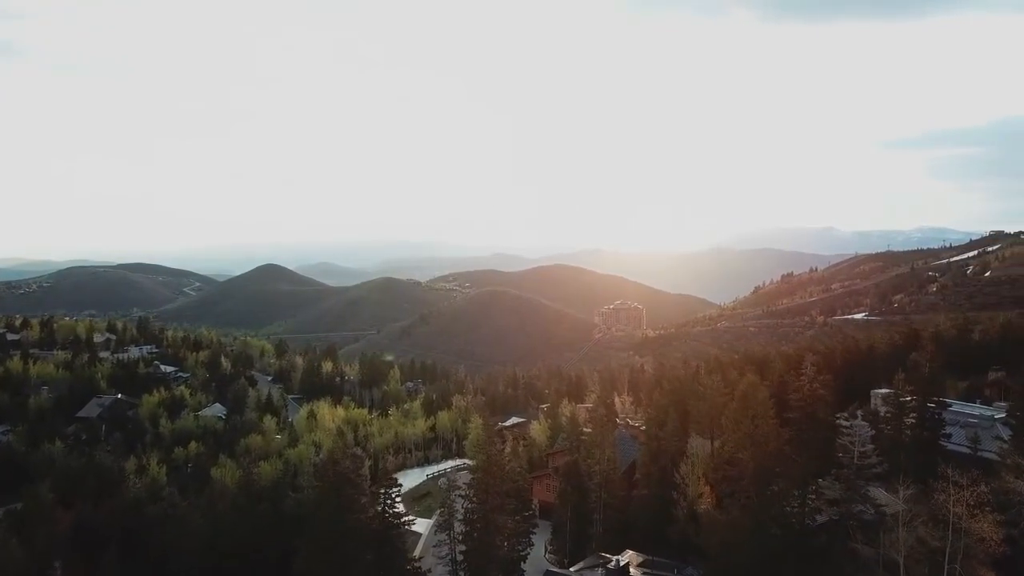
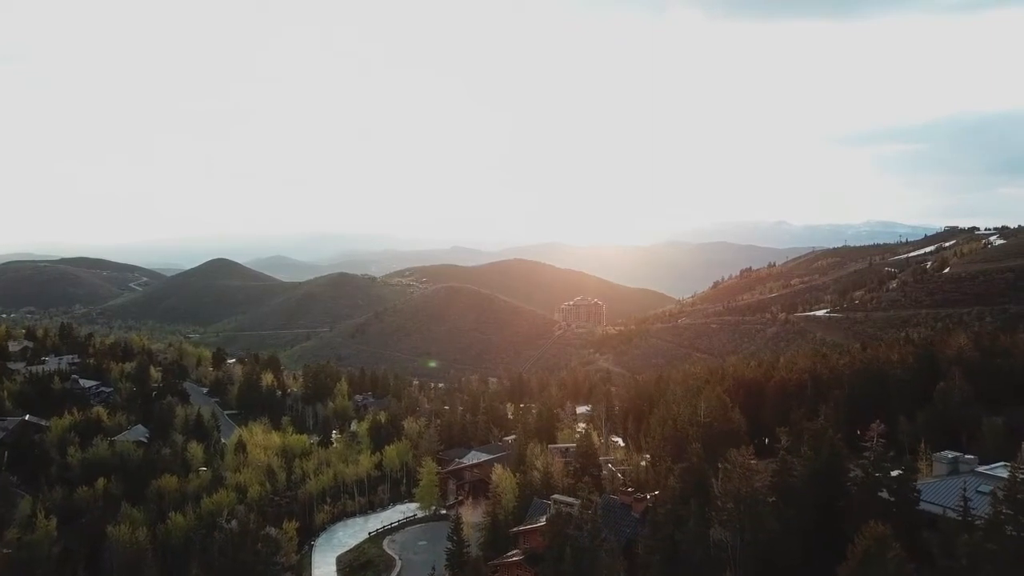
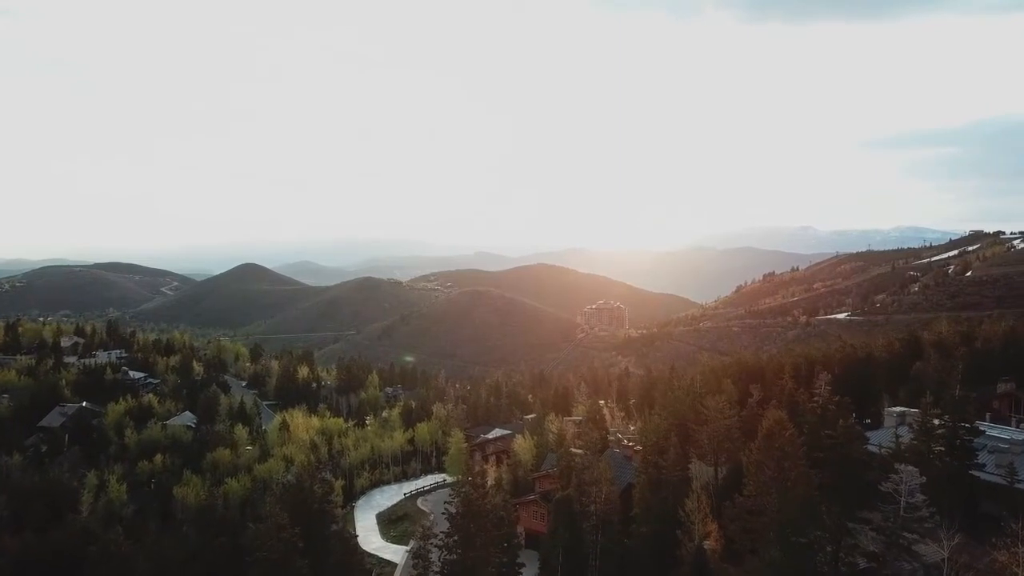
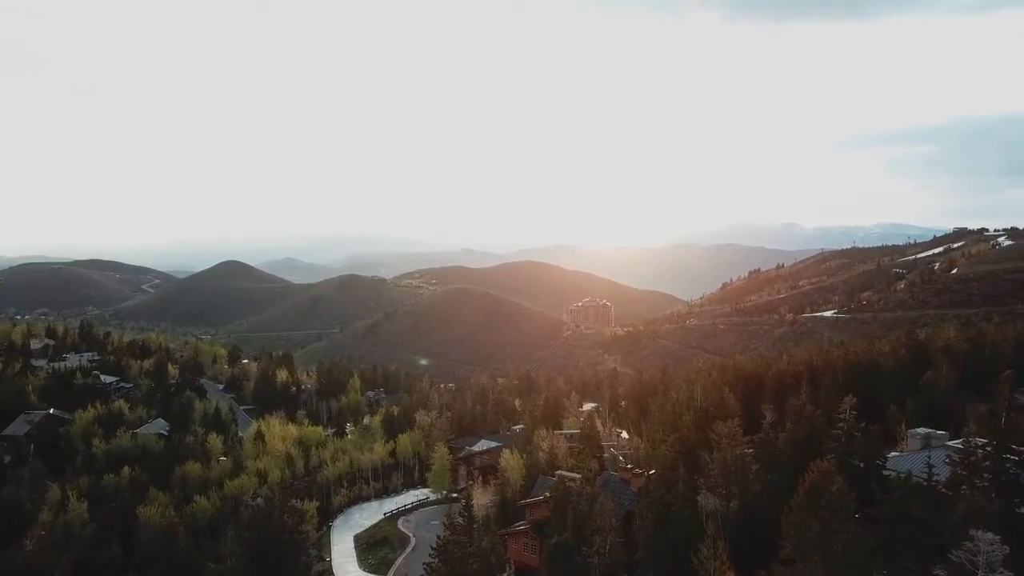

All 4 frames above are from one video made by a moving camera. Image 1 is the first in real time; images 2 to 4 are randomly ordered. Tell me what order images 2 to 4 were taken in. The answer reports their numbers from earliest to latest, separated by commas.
3, 4, 2
